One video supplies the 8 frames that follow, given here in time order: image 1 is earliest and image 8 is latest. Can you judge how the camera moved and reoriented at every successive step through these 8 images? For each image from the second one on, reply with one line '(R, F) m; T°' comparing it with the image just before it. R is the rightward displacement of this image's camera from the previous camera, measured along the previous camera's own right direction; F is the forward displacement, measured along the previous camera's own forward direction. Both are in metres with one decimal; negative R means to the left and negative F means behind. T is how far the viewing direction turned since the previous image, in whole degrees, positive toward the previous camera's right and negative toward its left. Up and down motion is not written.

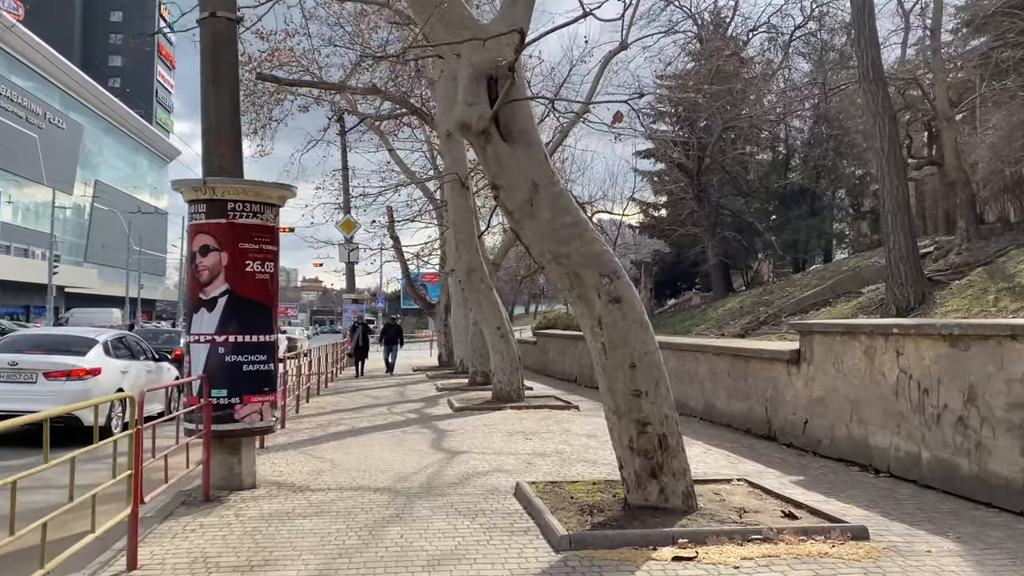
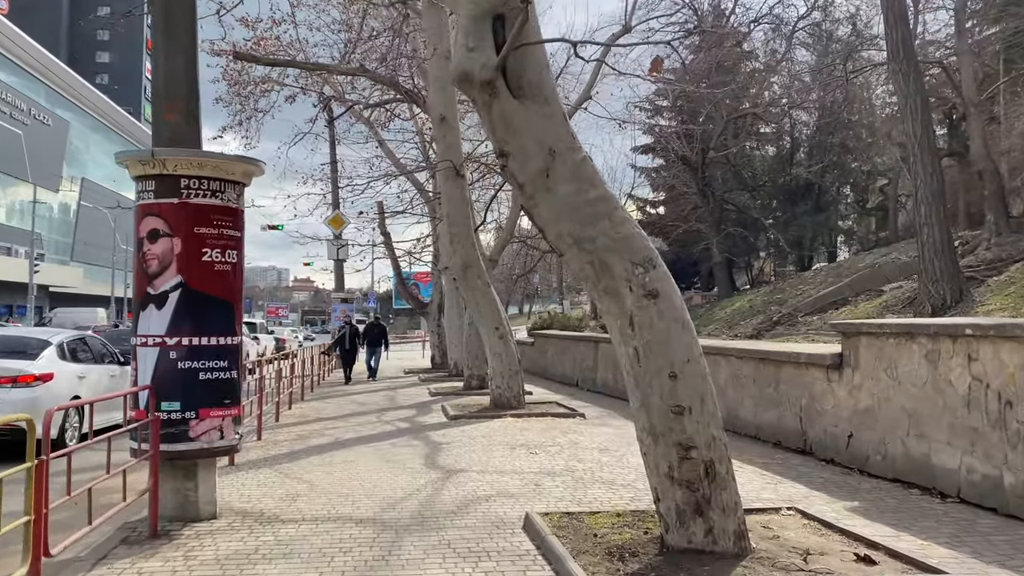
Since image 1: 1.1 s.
(-0.1, +1.1) m; +1°
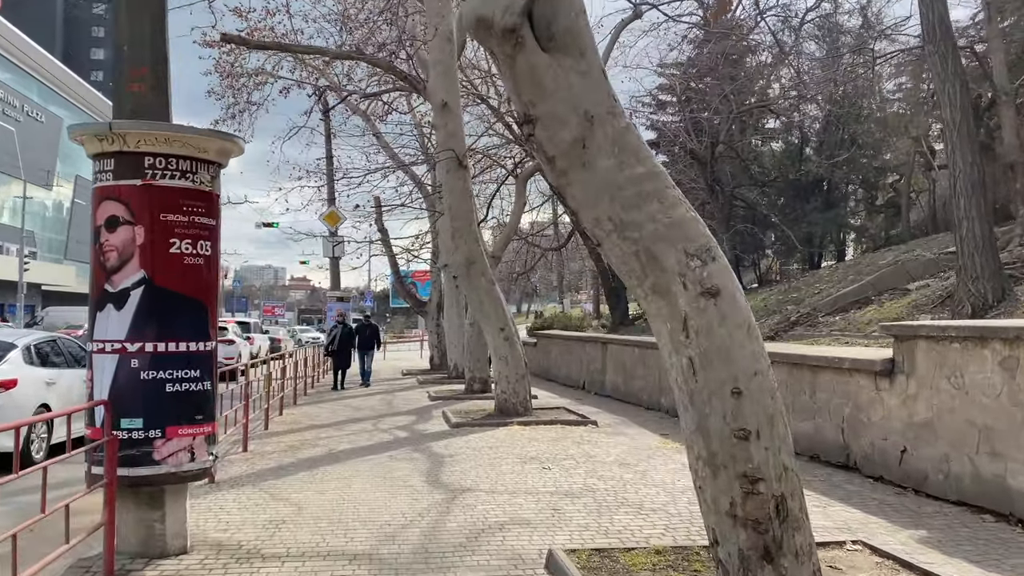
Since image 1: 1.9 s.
(-0.1, +0.8) m; 0°
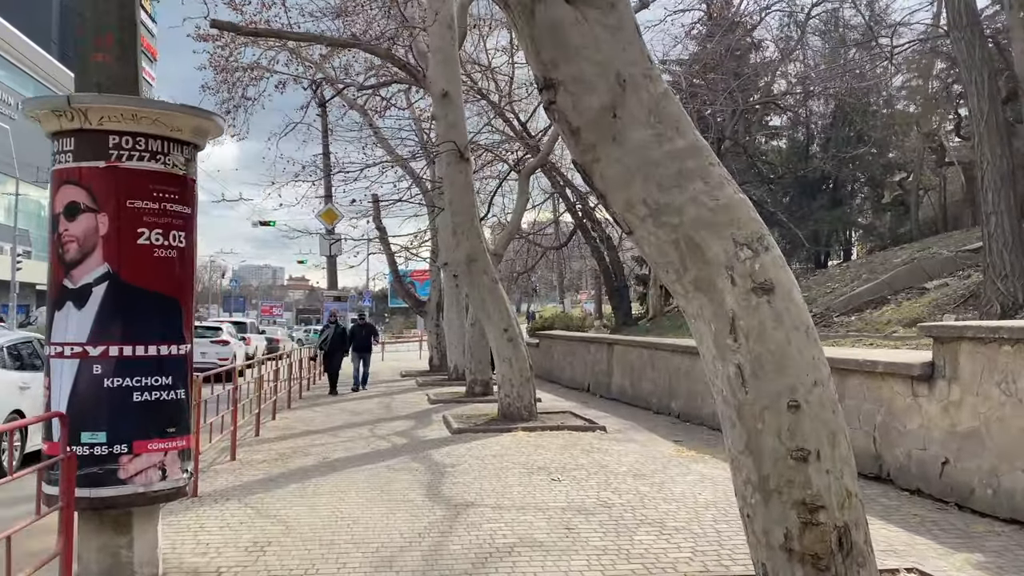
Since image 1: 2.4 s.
(-0.1, +0.6) m; 0°
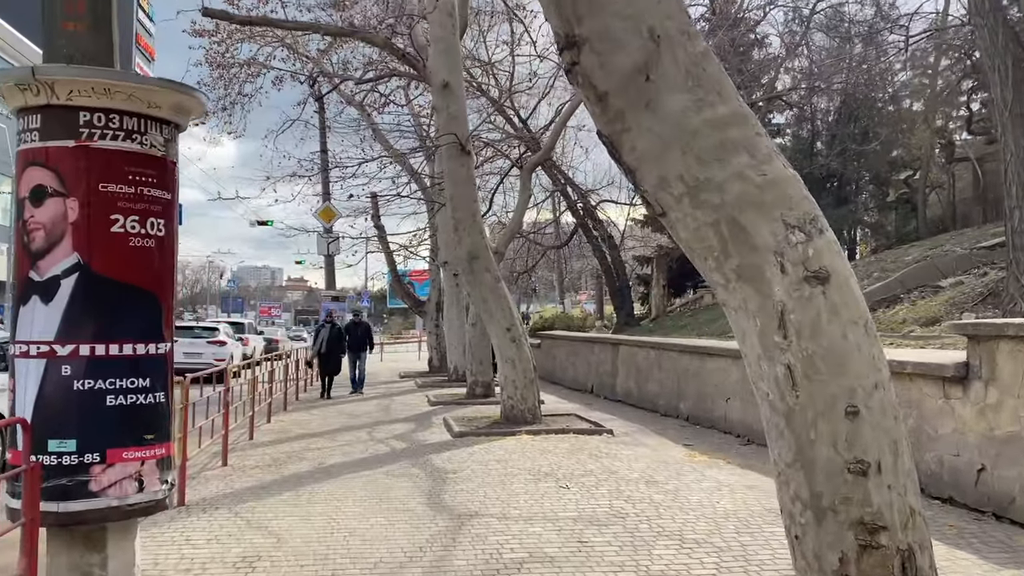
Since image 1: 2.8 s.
(-0.1, +0.4) m; 0°
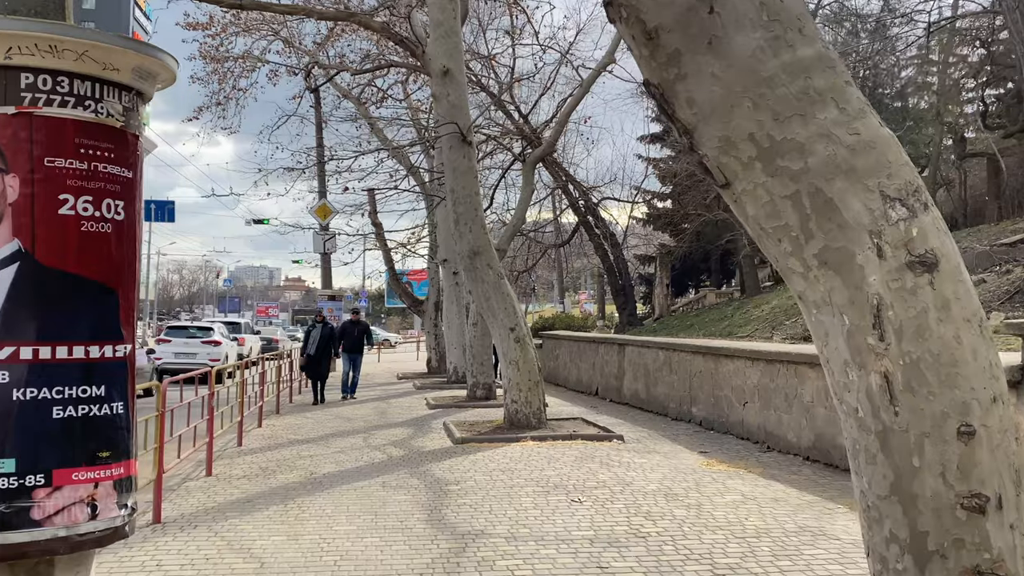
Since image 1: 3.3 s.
(-0.1, +0.6) m; 0°
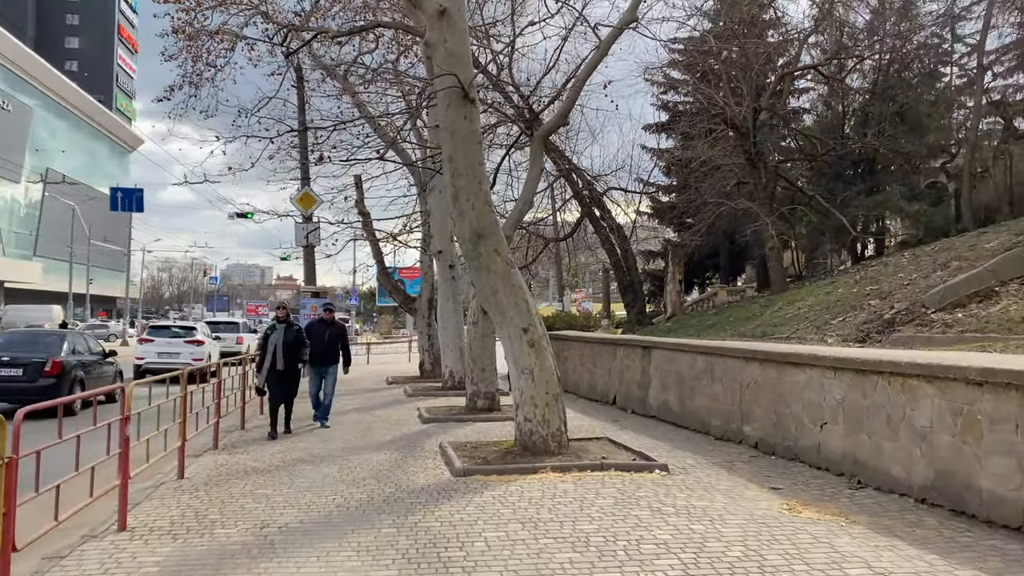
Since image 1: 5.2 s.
(-0.2, +2.0) m; 0°
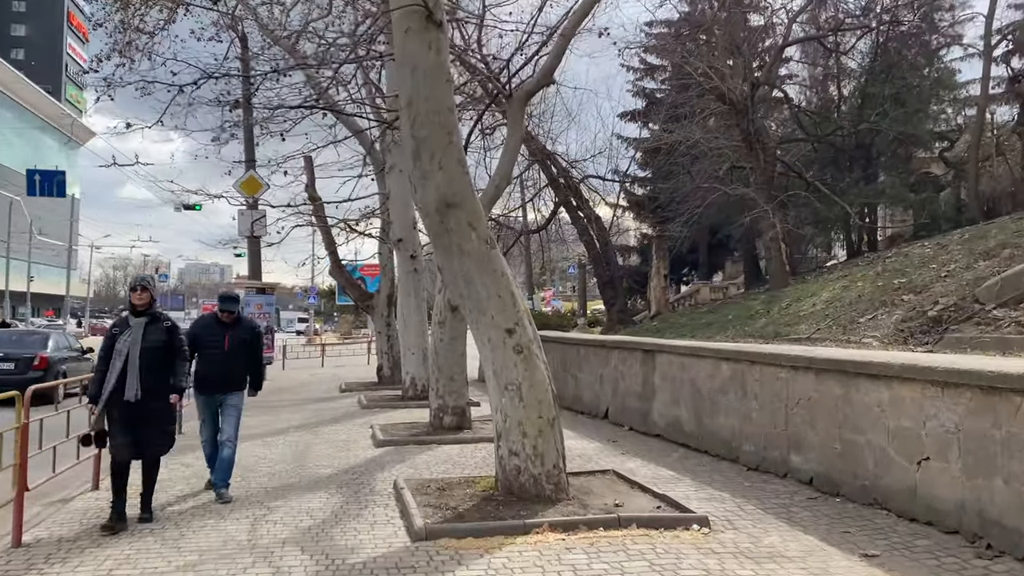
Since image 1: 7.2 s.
(-0.1, +2.2) m; +2°
